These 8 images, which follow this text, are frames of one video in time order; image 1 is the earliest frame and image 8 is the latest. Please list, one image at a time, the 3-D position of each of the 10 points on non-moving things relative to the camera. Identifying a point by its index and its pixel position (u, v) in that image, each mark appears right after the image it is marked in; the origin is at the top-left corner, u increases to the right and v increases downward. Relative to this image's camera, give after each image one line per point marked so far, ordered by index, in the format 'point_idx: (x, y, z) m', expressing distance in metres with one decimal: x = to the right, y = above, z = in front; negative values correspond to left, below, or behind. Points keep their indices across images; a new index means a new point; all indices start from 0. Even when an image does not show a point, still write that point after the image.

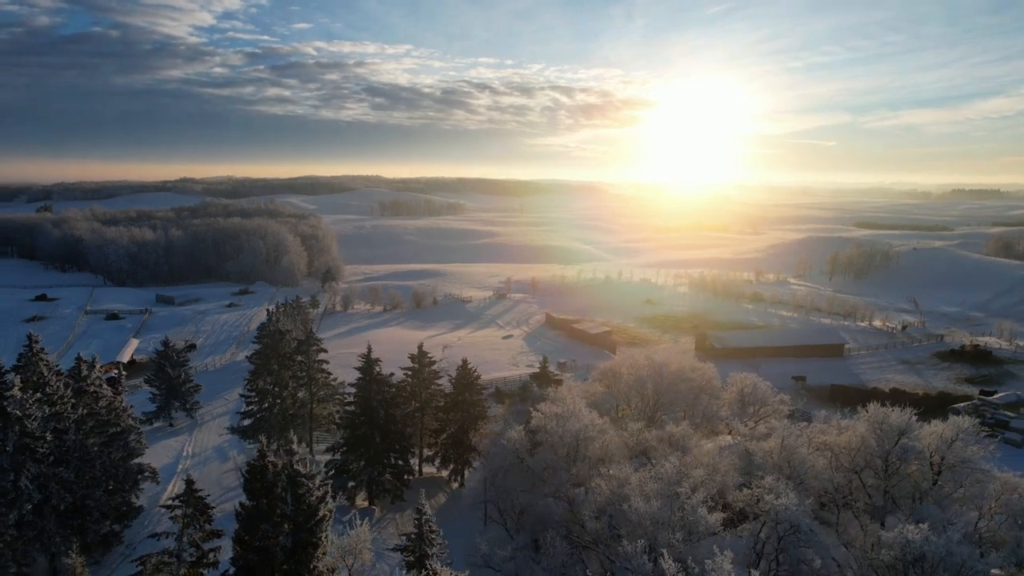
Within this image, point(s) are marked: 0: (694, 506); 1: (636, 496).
0: (+4.1, -5.1, +15.2) m
1: (+3.0, -5.1, +16.3) m
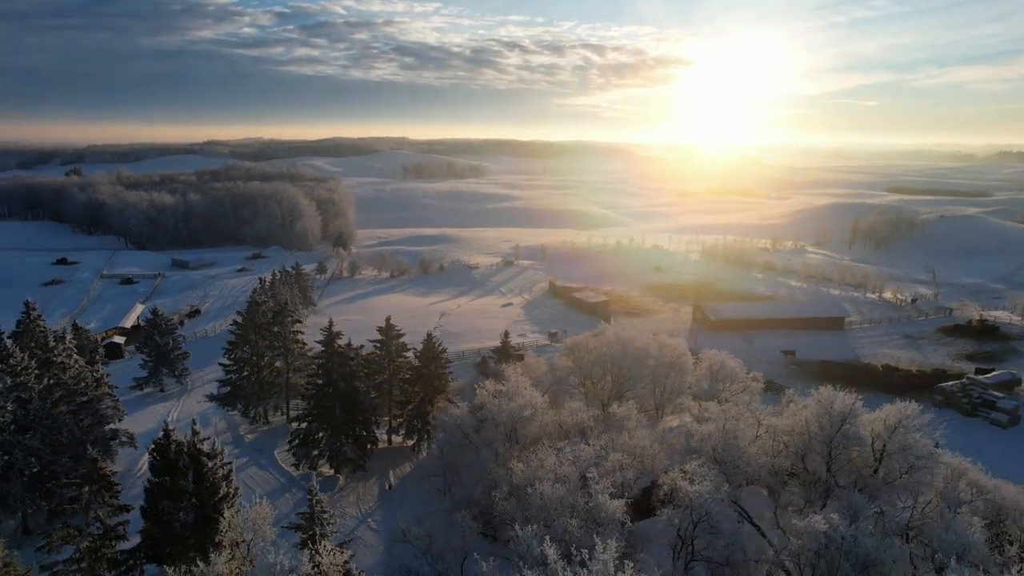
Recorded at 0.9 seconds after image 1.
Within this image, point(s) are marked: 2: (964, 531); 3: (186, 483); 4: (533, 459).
0: (+1.9, -4.8, +15.4) m
1: (+0.8, -4.8, +16.4) m
2: (+10.7, -5.8, +15.8) m
3: (-6.9, -4.1, +14.1) m
4: (+0.5, -4.5, +17.7) m
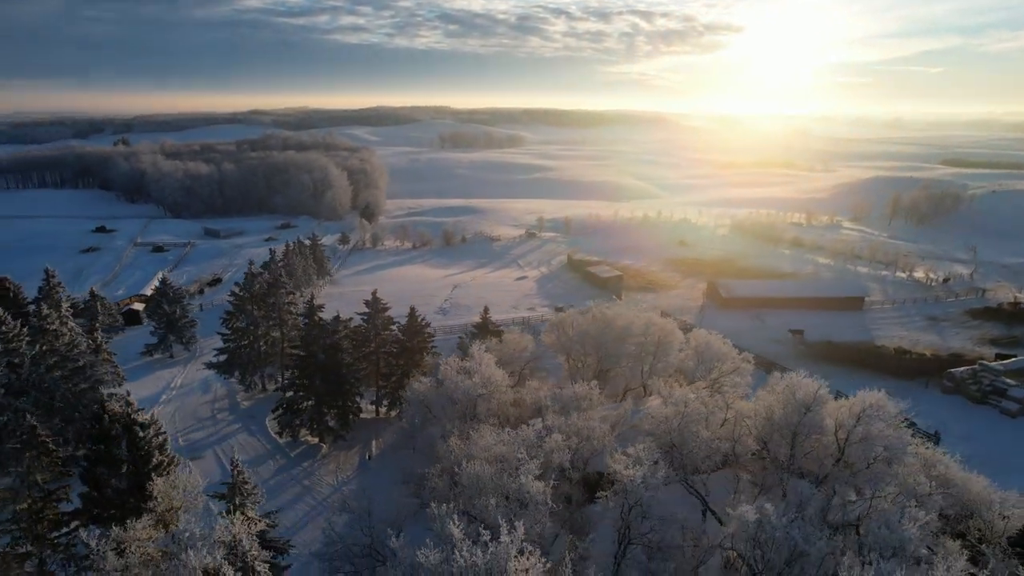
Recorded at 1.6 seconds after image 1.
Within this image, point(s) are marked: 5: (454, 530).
0: (+0.2, -4.3, +15.4) m
1: (-0.8, -4.3, +16.5) m
2: (+9.0, -5.5, +15.3) m
3: (-8.7, -3.6, +14.7) m
4: (-1.0, -4.0, +17.8) m
5: (-1.2, -4.9, +13.5) m
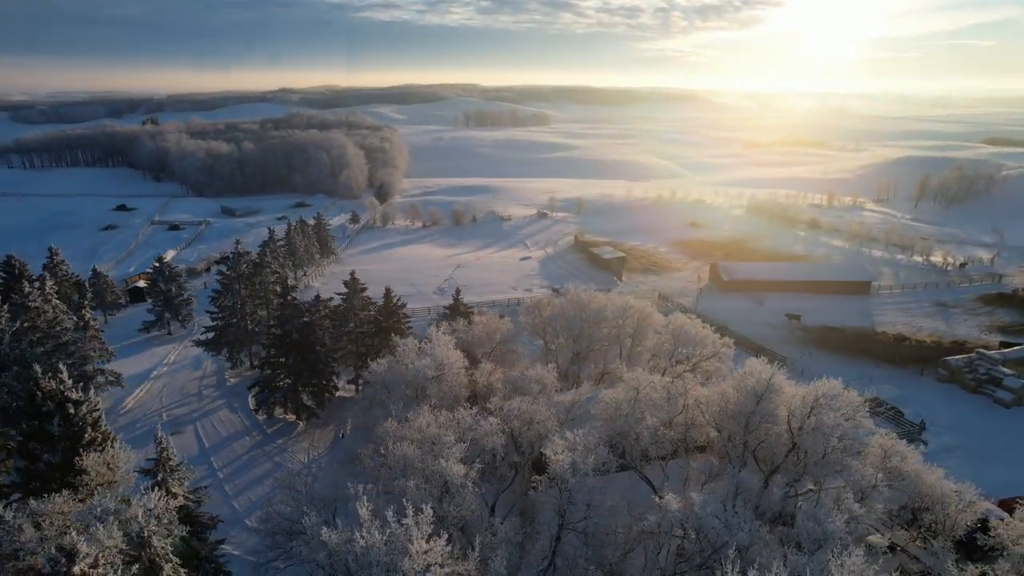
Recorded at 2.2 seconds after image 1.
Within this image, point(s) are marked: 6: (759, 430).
0: (-1.6, -4.0, +15.5) m
1: (-2.6, -3.9, +16.7) m
2: (+7.2, -5.3, +15.1) m
3: (-10.5, -3.2, +15.1) m
4: (-2.7, -3.5, +18.0) m
5: (-3.1, -4.6, +13.6) m
6: (+7.3, -4.2, +19.6) m
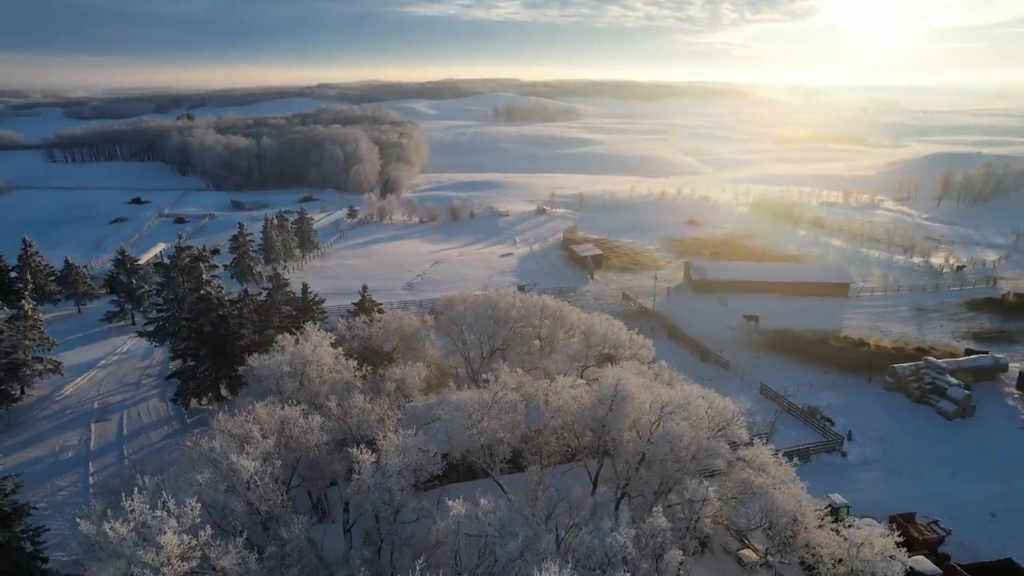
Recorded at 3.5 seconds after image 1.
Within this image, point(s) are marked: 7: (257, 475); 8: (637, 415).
0: (-6.4, -3.9, +15.6) m
1: (-7.3, -3.8, +16.9) m
2: (+2.3, -5.4, +14.6) m
3: (-15.3, -3.0, +15.9) m
4: (-7.4, -3.5, +18.2) m
5: (-8.0, -4.6, +13.9) m
6: (+2.7, -4.3, +19.1) m
7: (-5.9, -4.3, +15.3) m
8: (+3.5, -3.6, +18.9) m
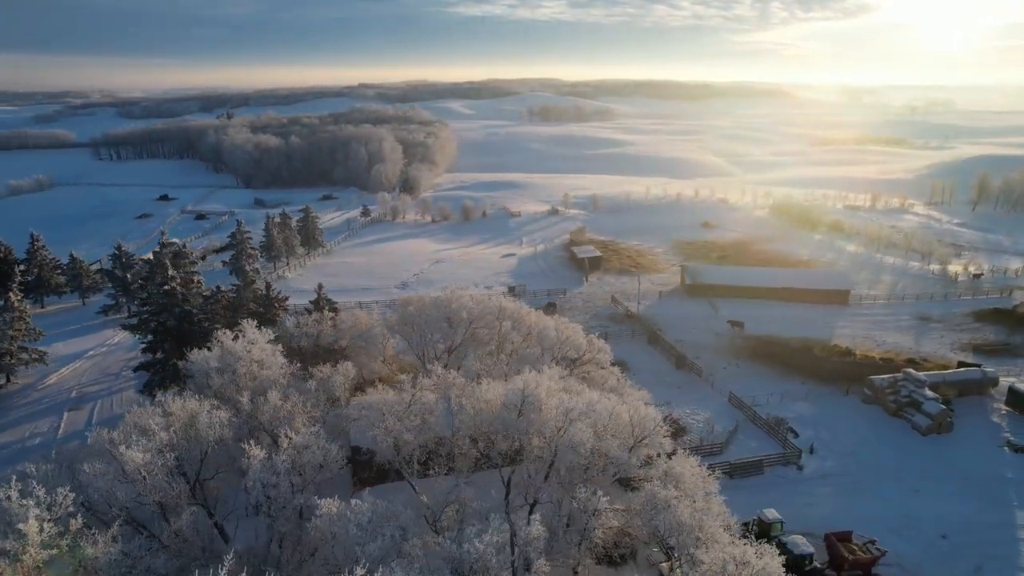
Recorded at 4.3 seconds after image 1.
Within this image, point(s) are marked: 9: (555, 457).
0: (-9.2, -3.9, +16.0) m
1: (-10.0, -3.7, +17.3) m
2: (-0.7, -5.4, +14.4) m
3: (-18.1, -2.8, +16.8) m
4: (-10.0, -3.4, +18.6) m
5: (-11.0, -4.5, +14.3) m
6: (+0.1, -4.4, +18.9) m
7: (-8.7, -4.3, +15.7) m
8: (+0.9, -3.7, +18.7) m
9: (+1.2, -4.8, +18.3) m
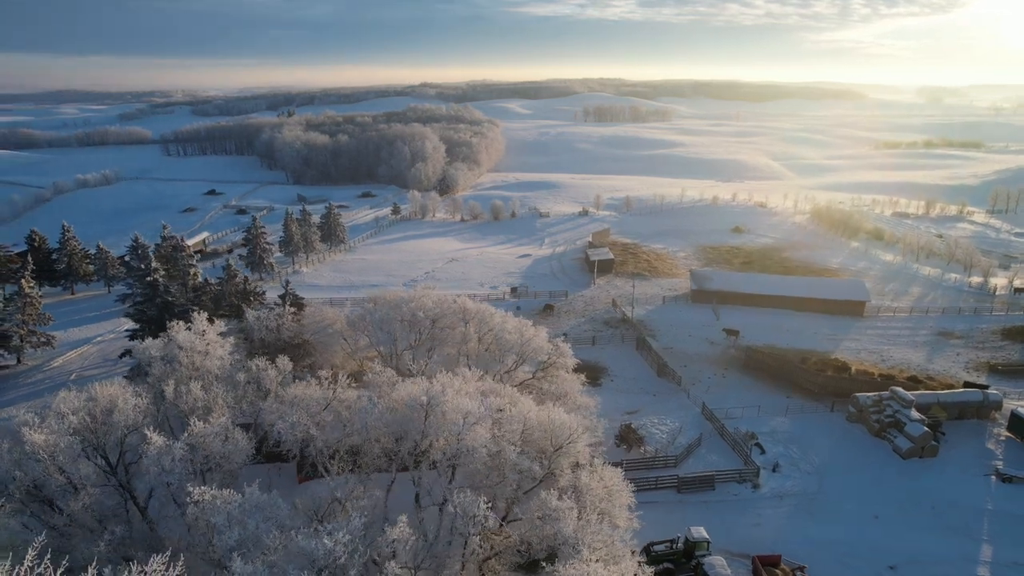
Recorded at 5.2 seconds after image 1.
0: (-12.2, -3.6, +16.8) m
1: (-12.8, -3.4, +18.2) m
2: (-3.8, -5.4, +14.5) m
3: (-20.9, -2.3, +18.5) m
4: (-12.7, -3.1, +19.5) m
5: (-14.0, -4.2, +15.3) m
6: (-2.6, -4.4, +18.8) m
7: (-11.7, -4.0, +16.5) m
8: (-1.8, -3.8, +18.5) m
9: (-1.5, -4.8, +18.1) m
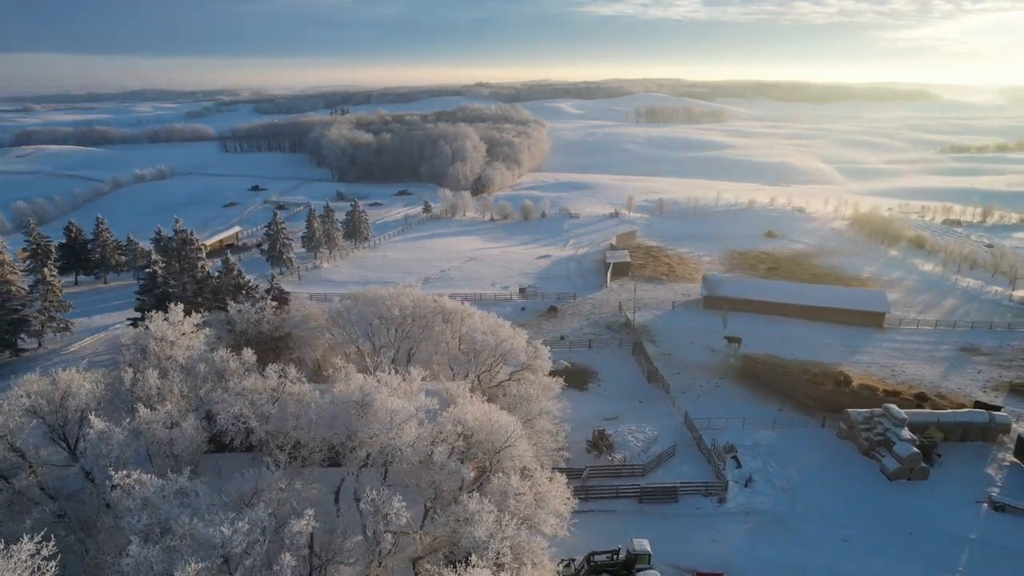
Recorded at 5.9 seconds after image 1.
0: (-14.2, -3.3, +17.8) m
1: (-14.7, -3.1, +19.2) m
2: (-6.1, -5.3, +14.7) m
3: (-22.7, -1.7, +20.2) m
4: (-14.5, -2.8, +20.5) m
5: (-16.2, -3.8, +16.5) m
6: (-4.5, -4.4, +19.0) m
7: (-13.7, -3.7, +17.4) m
8: (-3.8, -3.7, +18.6) m
9: (-3.5, -4.8, +18.2) m
